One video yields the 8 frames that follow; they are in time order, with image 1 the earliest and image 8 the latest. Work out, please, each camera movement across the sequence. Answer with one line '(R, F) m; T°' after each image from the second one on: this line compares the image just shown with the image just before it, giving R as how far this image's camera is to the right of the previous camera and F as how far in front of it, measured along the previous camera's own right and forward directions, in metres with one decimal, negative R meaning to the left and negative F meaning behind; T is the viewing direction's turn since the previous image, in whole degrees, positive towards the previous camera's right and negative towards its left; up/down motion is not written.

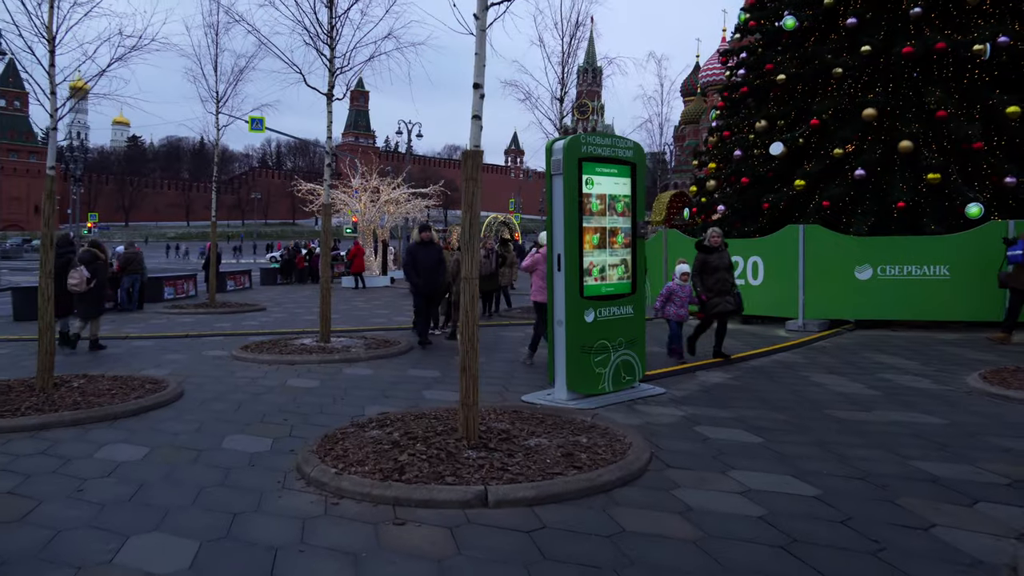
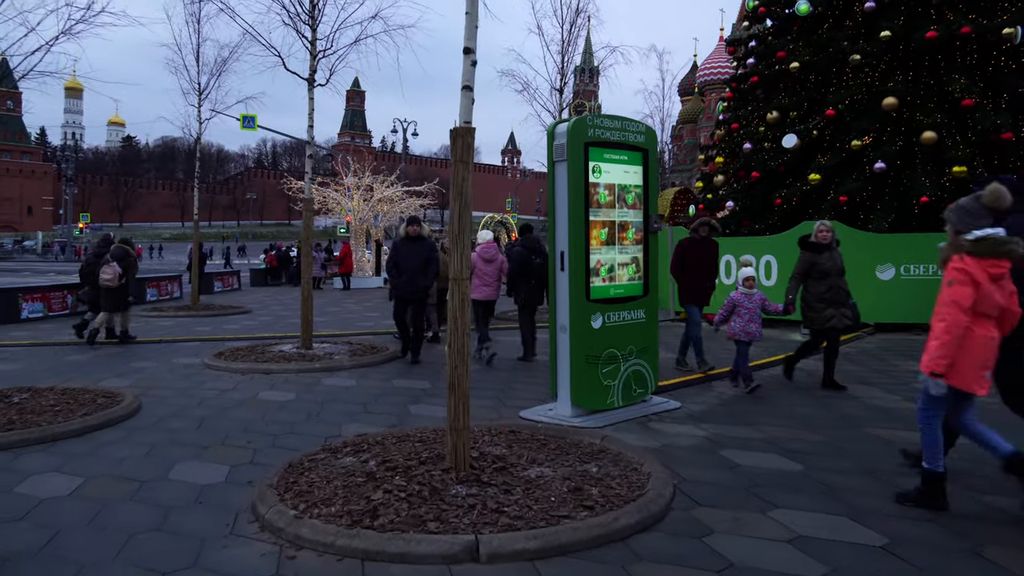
(0.0, +0.8) m; 0°
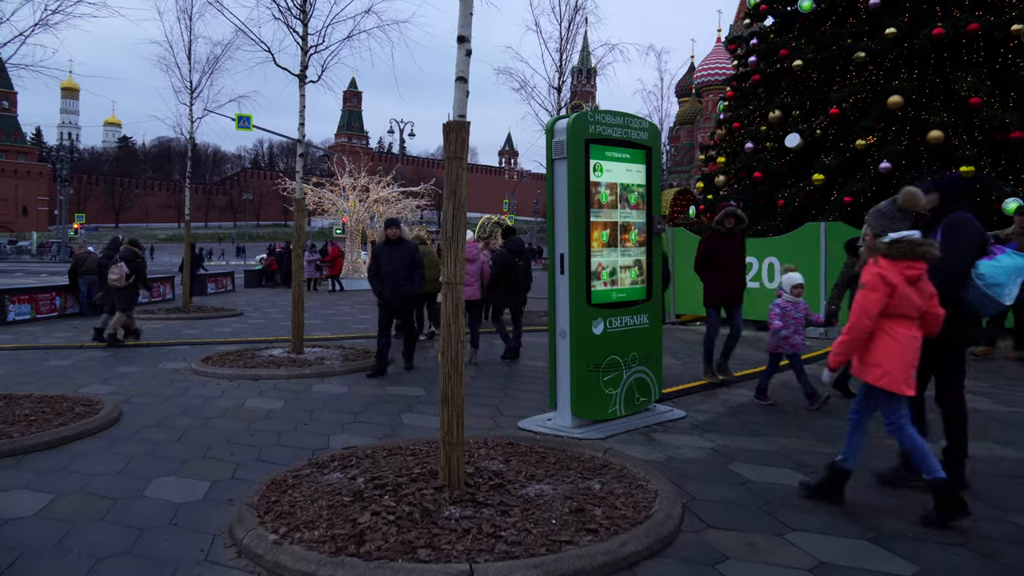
(0.0, +0.3) m; 0°
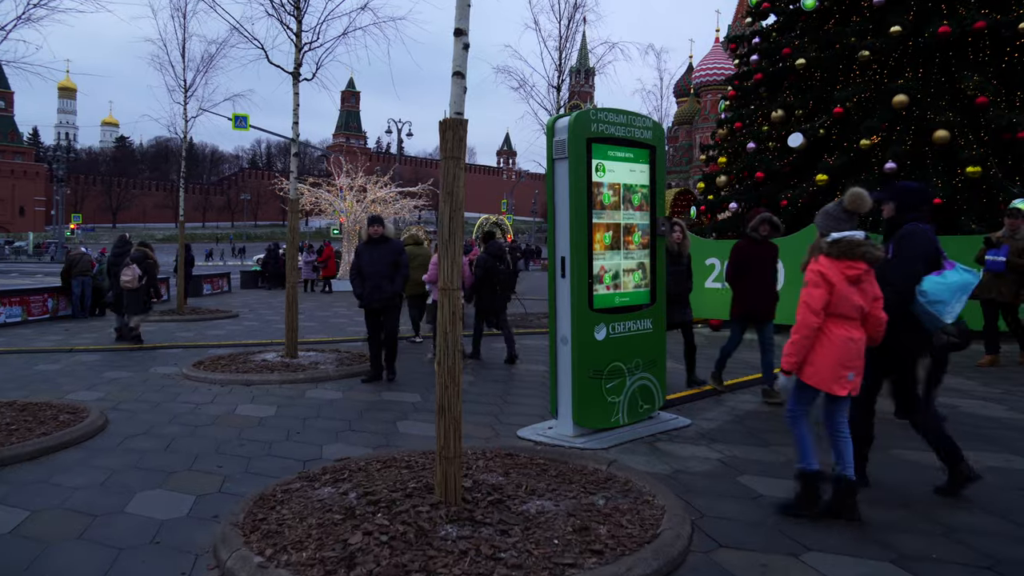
(0.0, +0.2) m; 0°
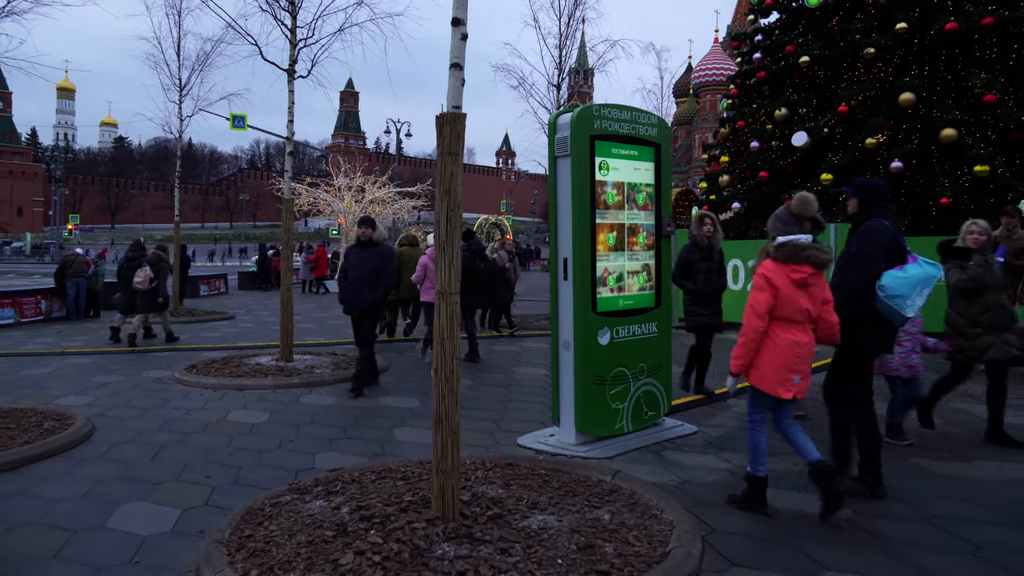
(0.0, +0.2) m; 0°
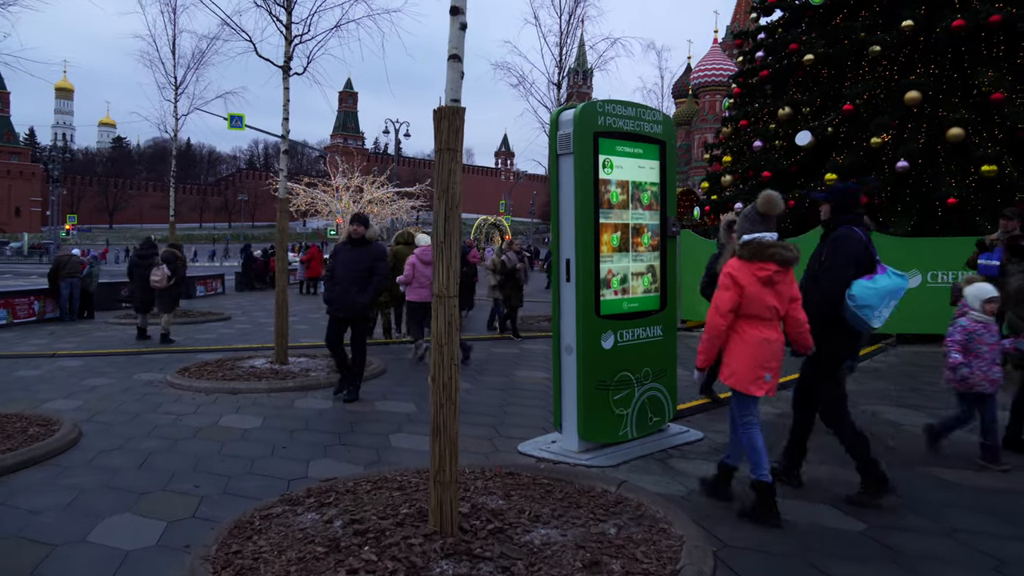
(0.0, +0.2) m; 0°
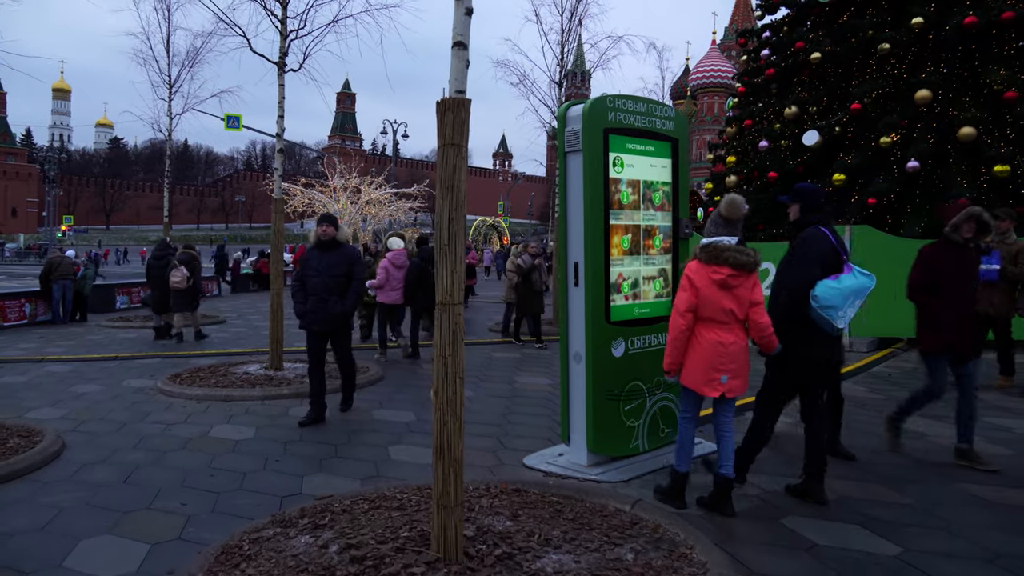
(-0.1, +0.3) m; 0°
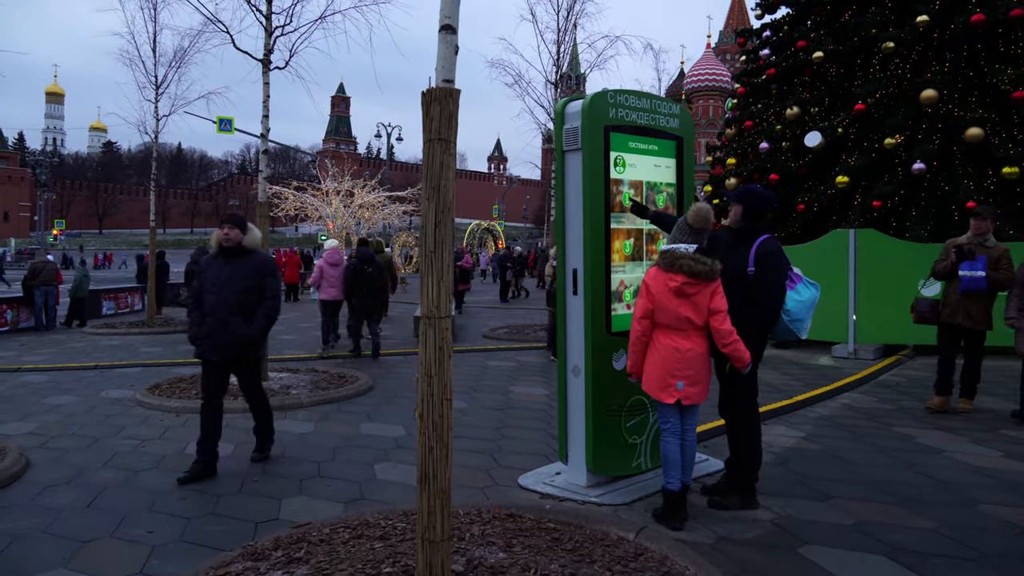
(0.0, +0.3) m; 0°
